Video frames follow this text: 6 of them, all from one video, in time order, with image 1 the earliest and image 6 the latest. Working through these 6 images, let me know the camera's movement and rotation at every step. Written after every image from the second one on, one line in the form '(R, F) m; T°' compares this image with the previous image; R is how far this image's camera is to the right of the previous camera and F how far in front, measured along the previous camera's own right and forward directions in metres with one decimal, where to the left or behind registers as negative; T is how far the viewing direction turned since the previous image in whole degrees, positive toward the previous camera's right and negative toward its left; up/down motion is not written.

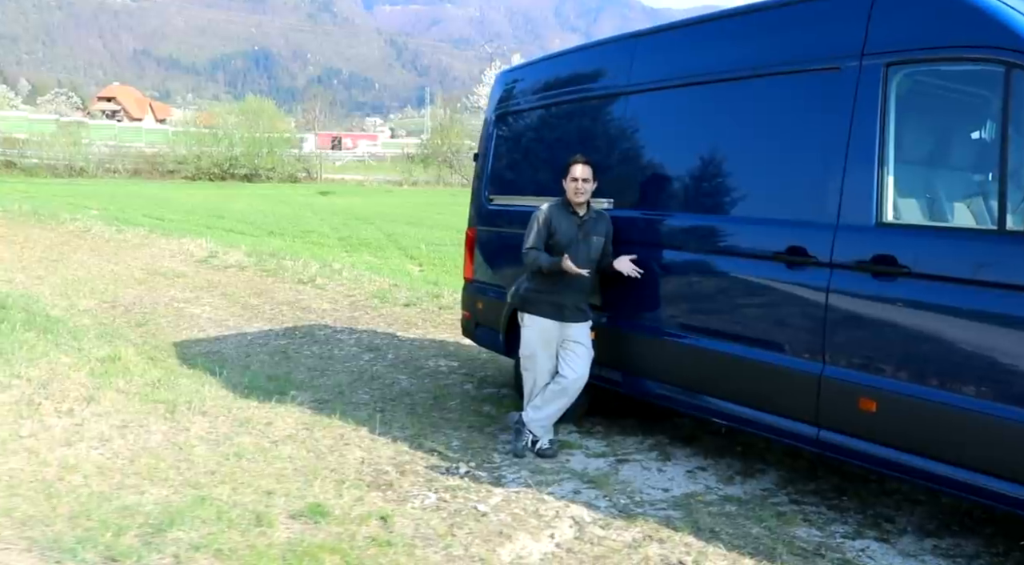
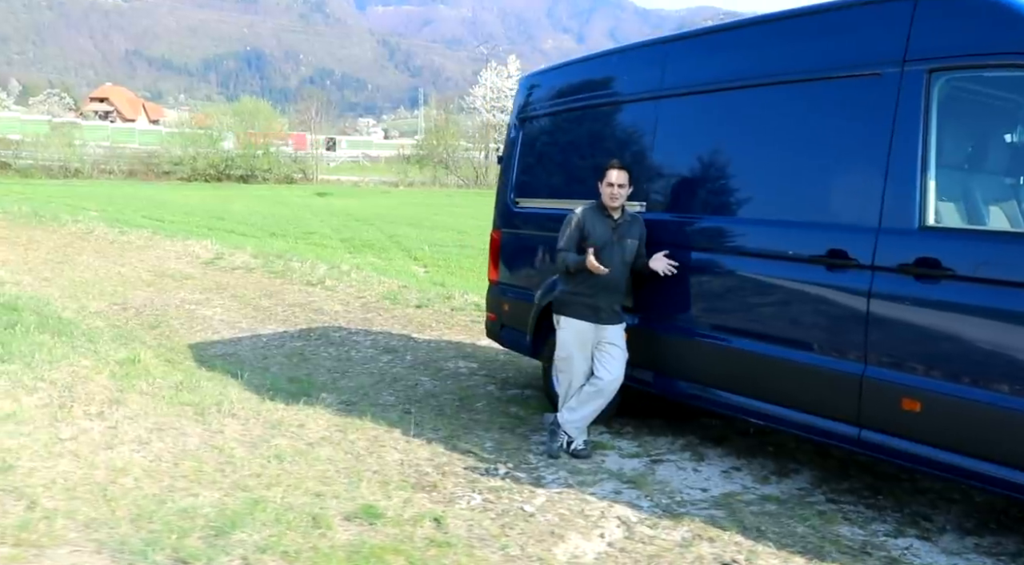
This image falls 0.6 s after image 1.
(-0.3, 0.0) m; +1°
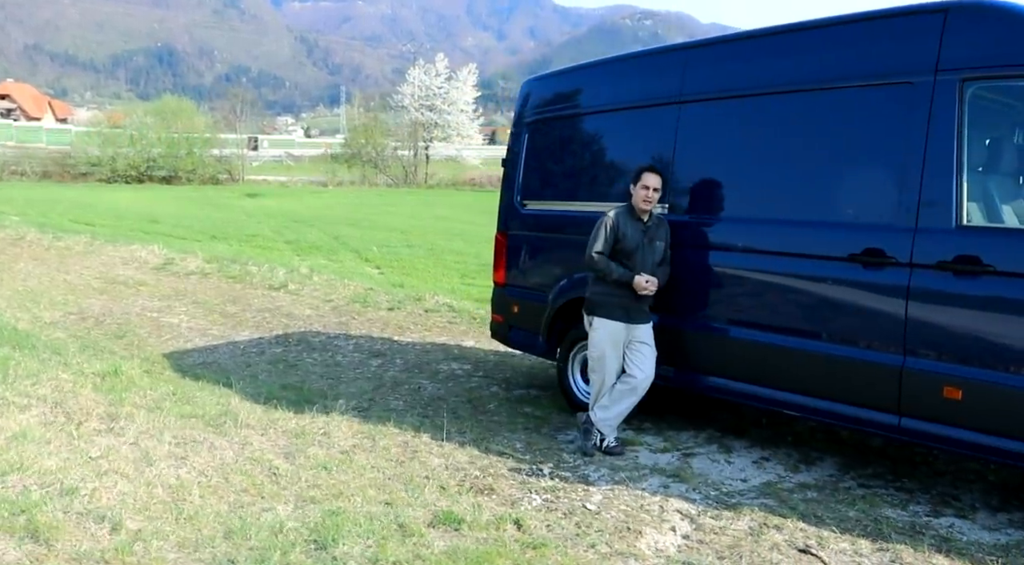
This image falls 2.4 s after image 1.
(-0.7, 0.0) m; +6°
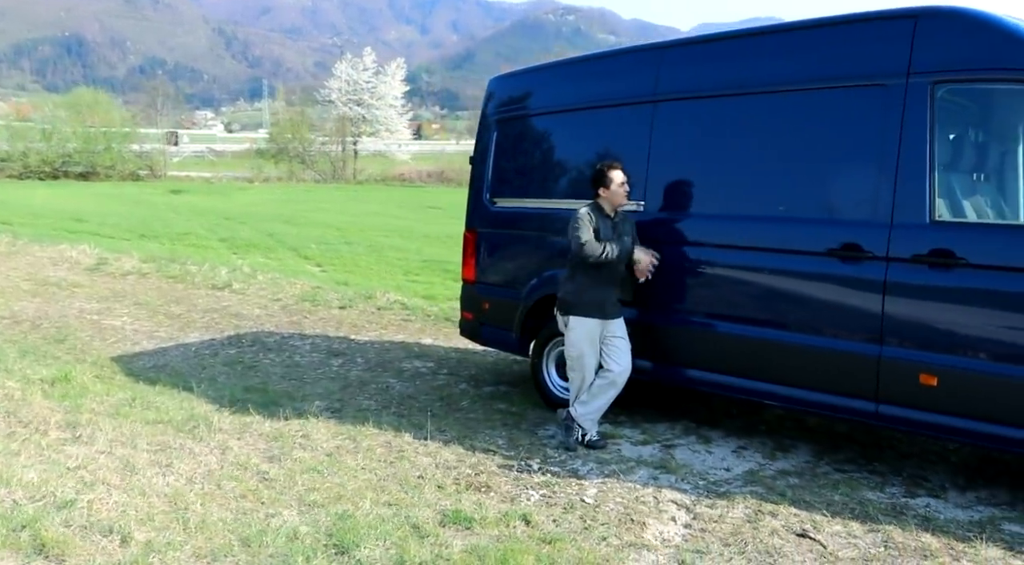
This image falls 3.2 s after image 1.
(-0.4, 0.0) m; +5°
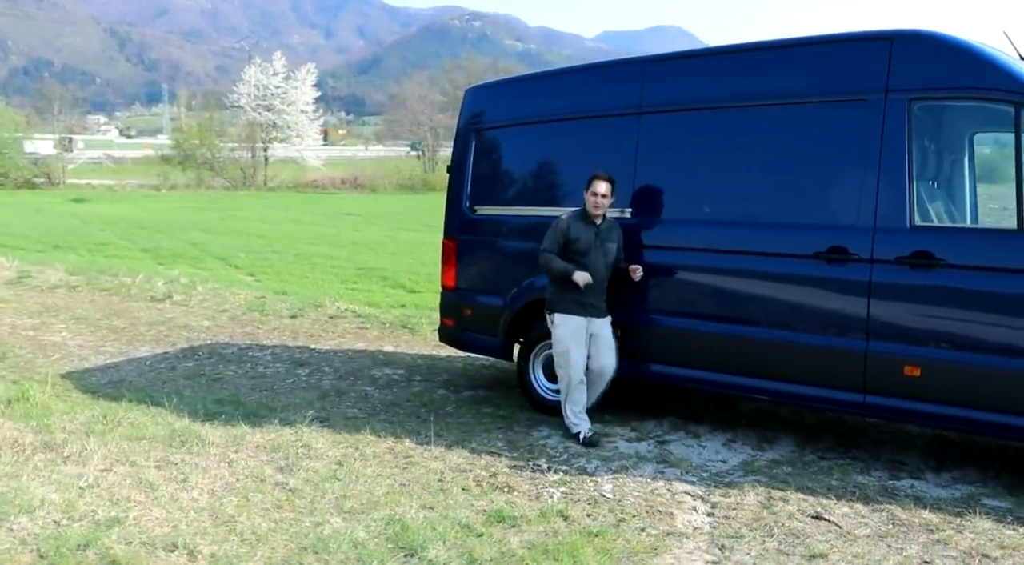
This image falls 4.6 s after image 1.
(-0.6, -0.1) m; +7°
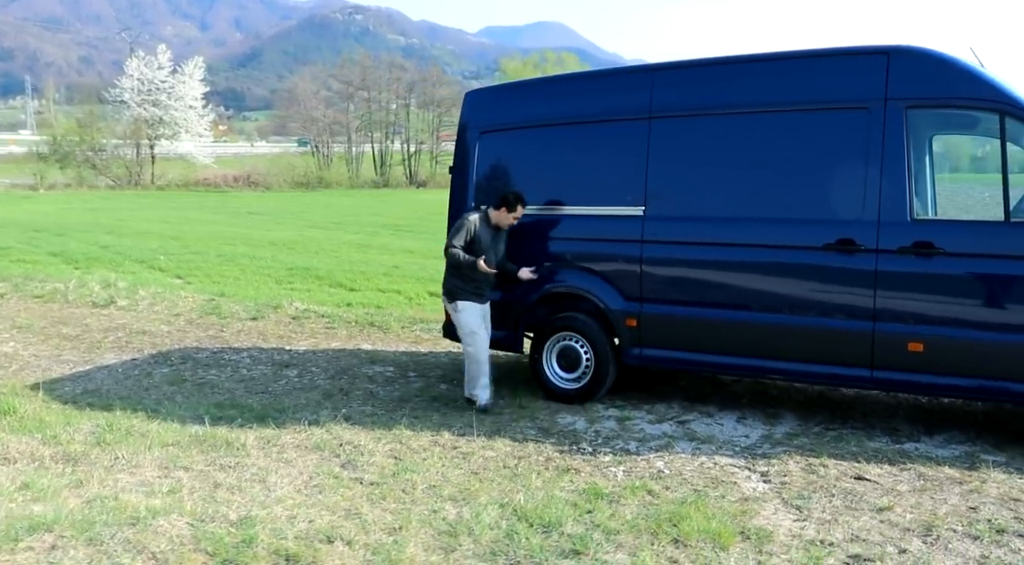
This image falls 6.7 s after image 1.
(-1.0, -0.2) m; +8°
